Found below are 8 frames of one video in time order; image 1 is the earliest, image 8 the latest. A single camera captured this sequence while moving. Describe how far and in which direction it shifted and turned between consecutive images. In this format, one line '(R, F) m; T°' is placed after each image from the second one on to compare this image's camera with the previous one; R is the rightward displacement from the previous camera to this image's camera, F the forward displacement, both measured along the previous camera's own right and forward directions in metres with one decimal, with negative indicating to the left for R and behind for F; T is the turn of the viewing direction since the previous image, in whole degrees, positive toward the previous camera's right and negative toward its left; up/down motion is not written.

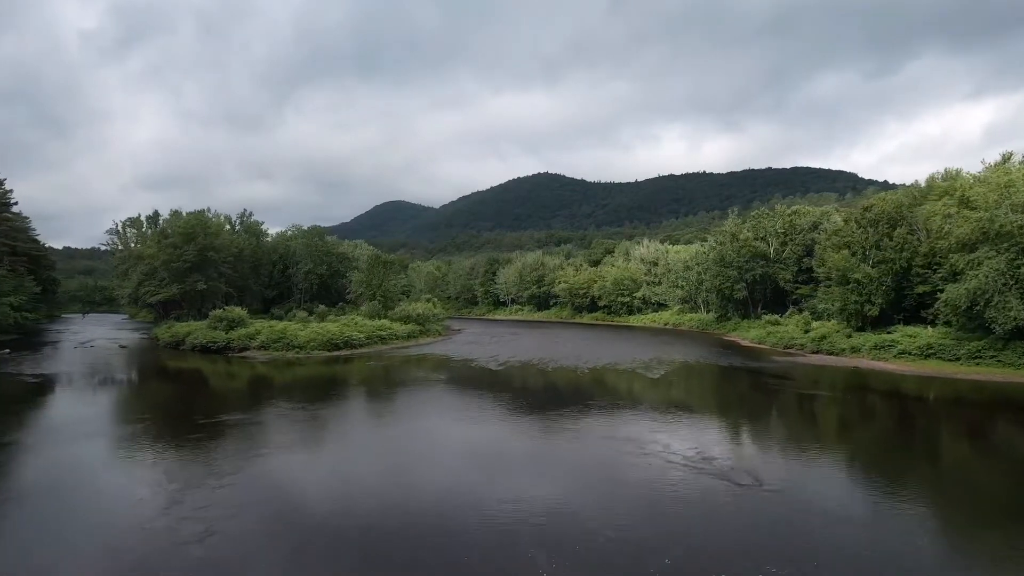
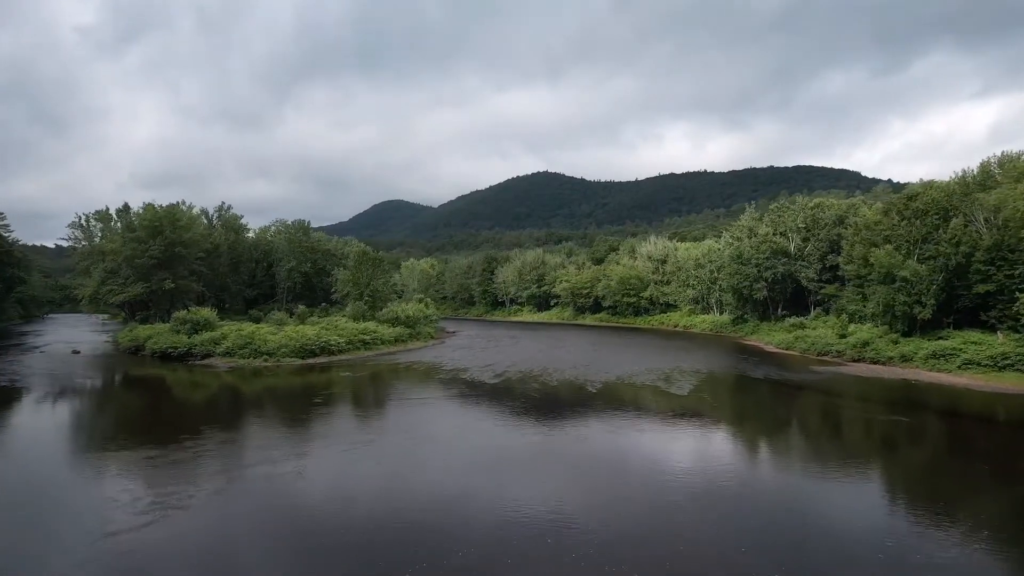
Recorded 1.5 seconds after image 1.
(+0.1, +4.6) m; 0°
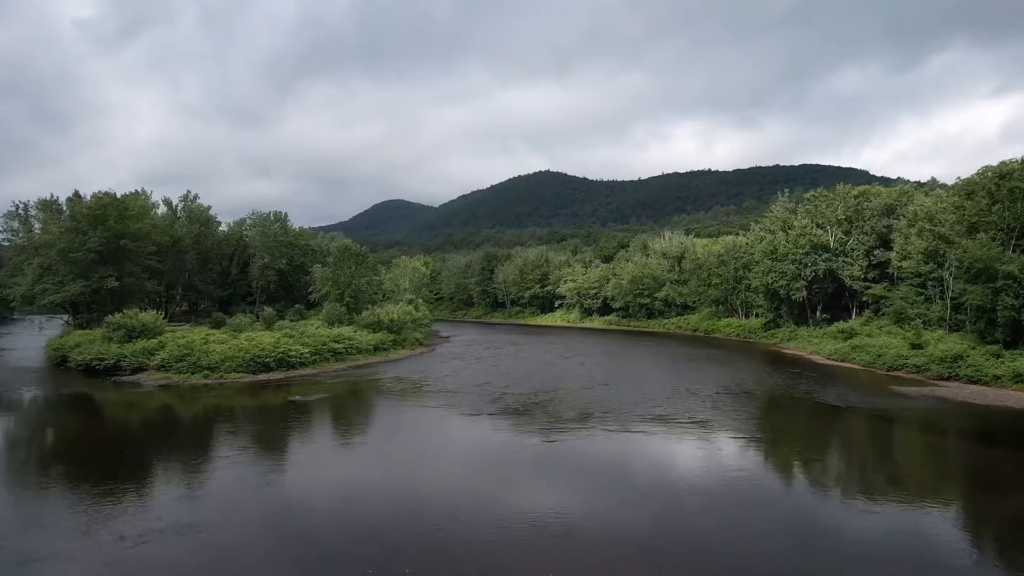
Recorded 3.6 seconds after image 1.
(0.0, +6.6) m; 0°
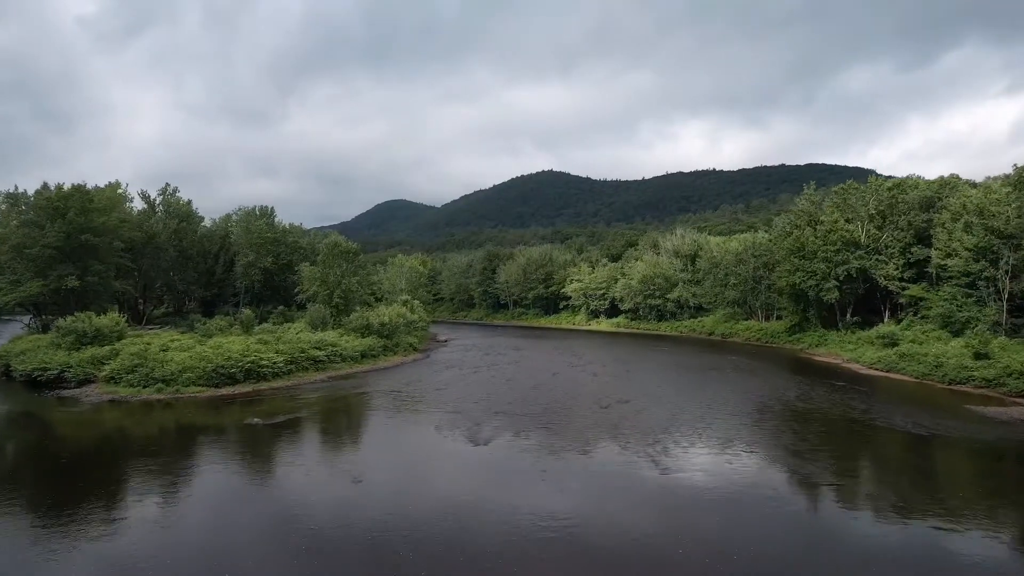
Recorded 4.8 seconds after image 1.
(0.0, +3.8) m; 0°
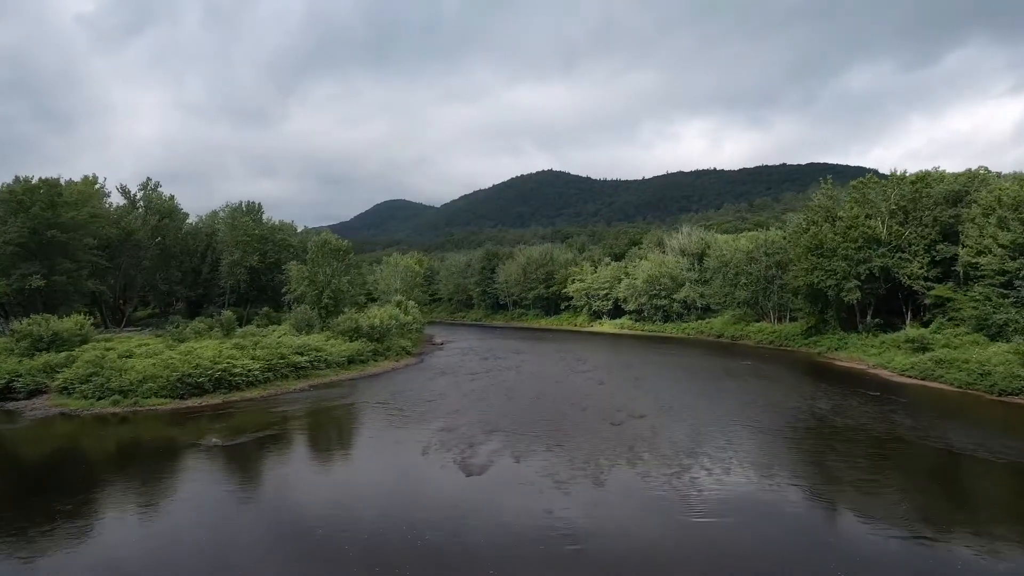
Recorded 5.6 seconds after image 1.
(0.0, +2.6) m; 0°
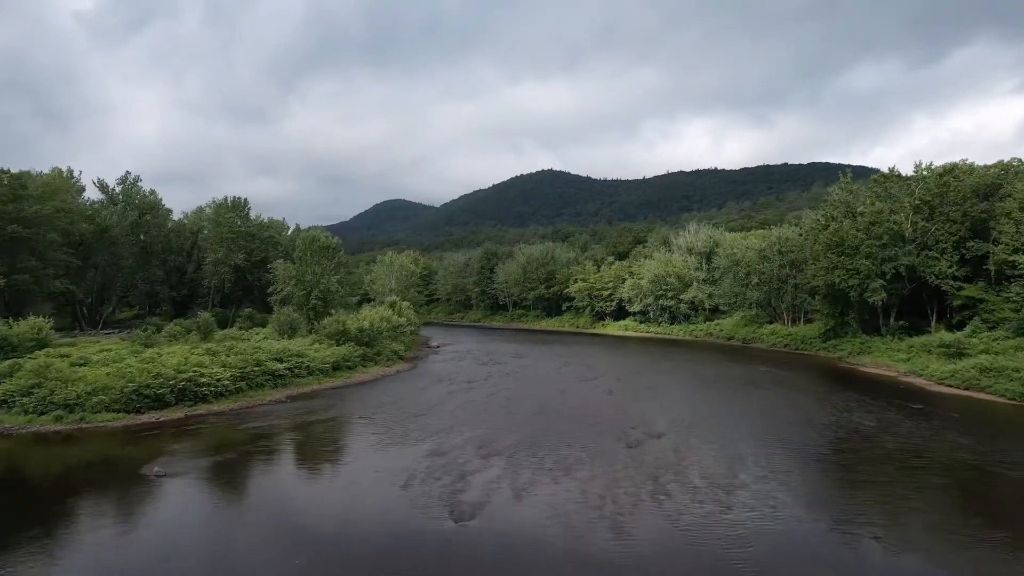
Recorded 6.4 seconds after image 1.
(0.0, +2.6) m; 0°
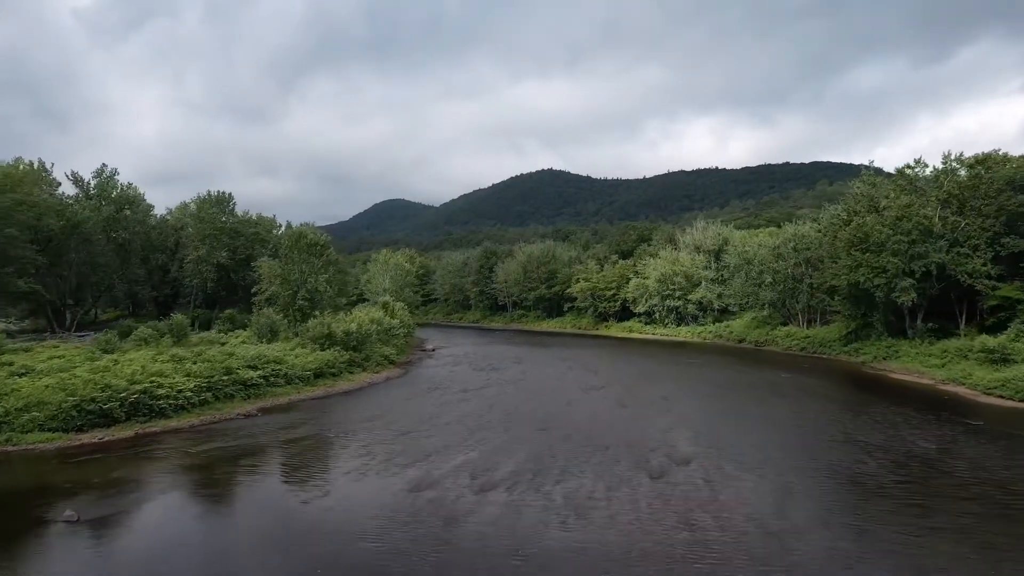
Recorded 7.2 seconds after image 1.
(0.0, +2.6) m; 0°
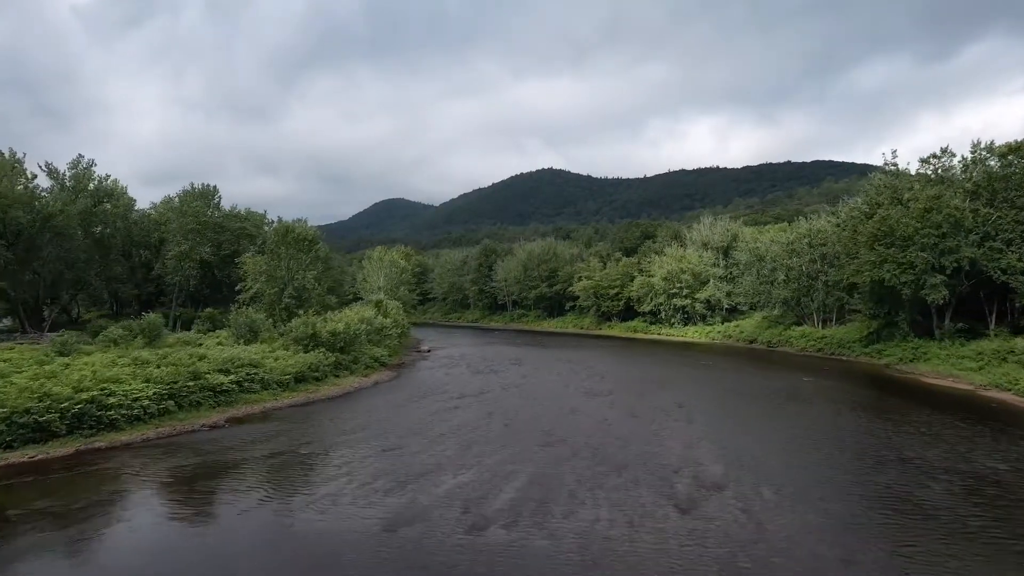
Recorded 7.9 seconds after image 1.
(0.0, +2.3) m; 0°
